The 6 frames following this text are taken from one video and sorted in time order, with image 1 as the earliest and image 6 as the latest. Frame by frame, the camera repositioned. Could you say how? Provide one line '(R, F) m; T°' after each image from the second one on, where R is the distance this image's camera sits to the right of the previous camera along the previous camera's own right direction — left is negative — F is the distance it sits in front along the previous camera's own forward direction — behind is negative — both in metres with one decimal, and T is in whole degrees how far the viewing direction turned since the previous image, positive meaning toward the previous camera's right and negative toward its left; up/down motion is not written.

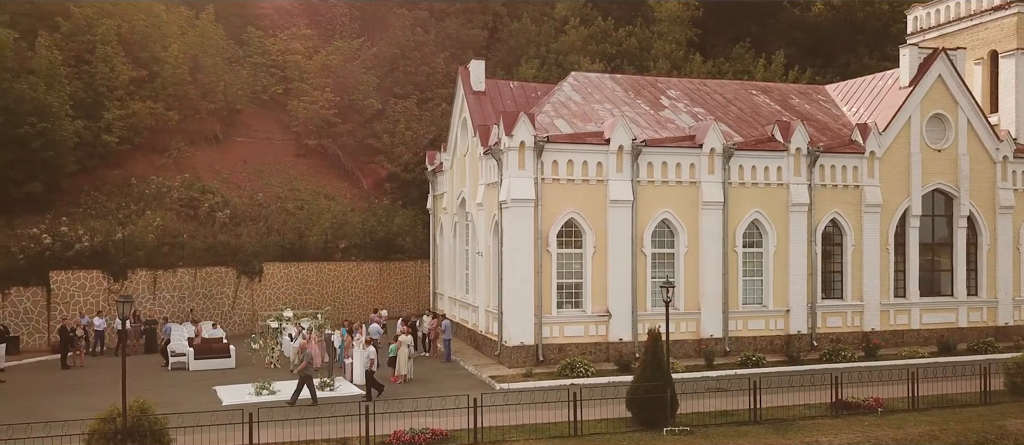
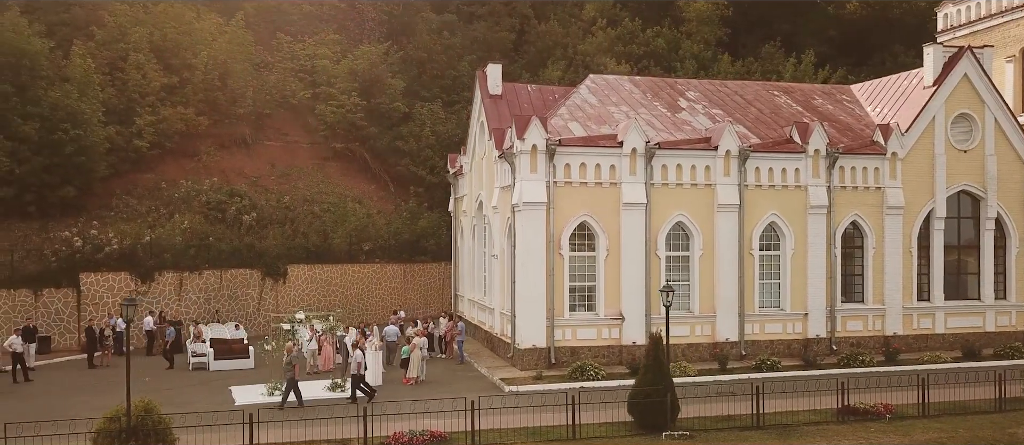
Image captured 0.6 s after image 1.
(+0.9, -0.1) m; -3°
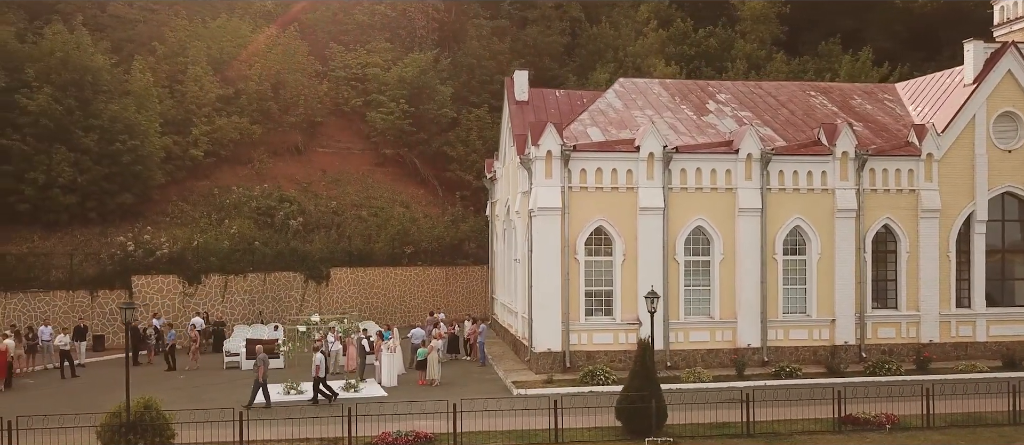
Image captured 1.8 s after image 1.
(+2.1, -0.3) m; -6°
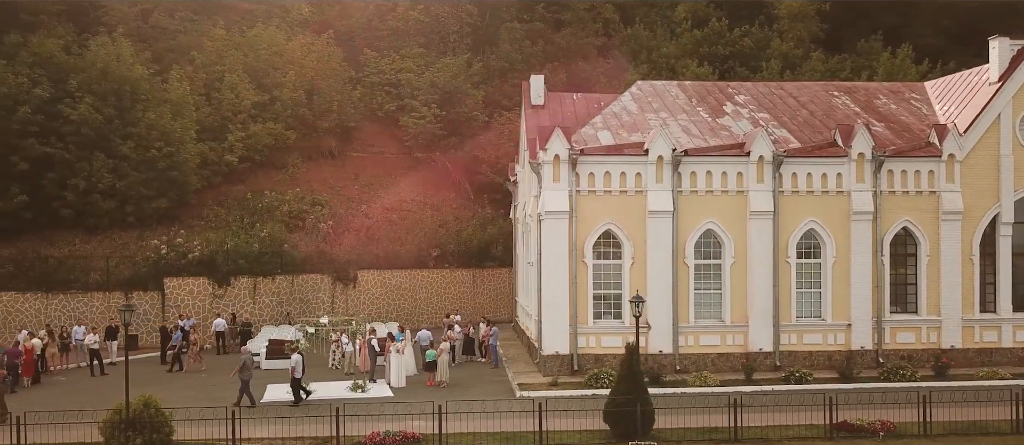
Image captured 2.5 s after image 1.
(+1.5, -0.2) m; -4°
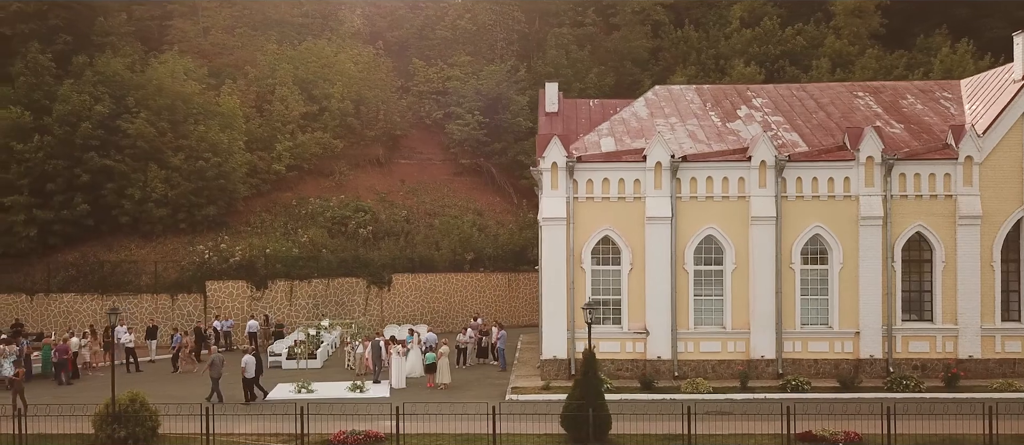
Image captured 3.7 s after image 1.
(+3.1, -0.4) m; -7°
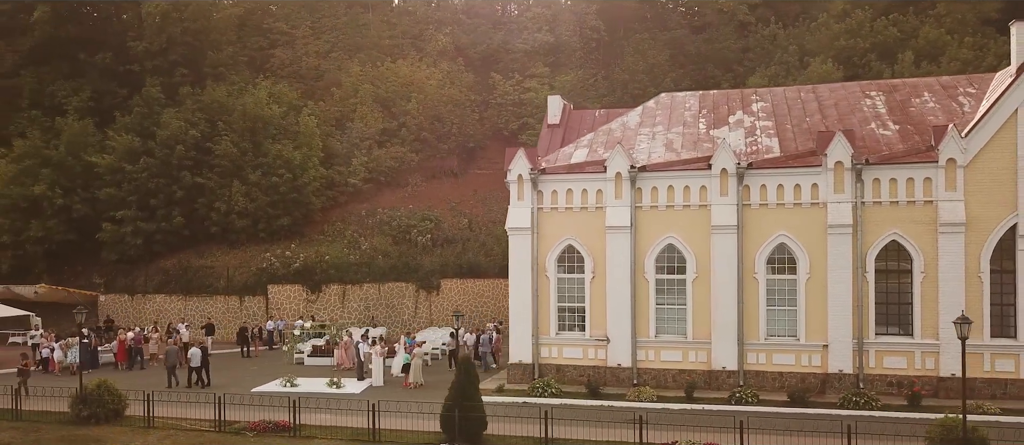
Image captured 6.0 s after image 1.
(+7.4, -0.4) m; -14°
